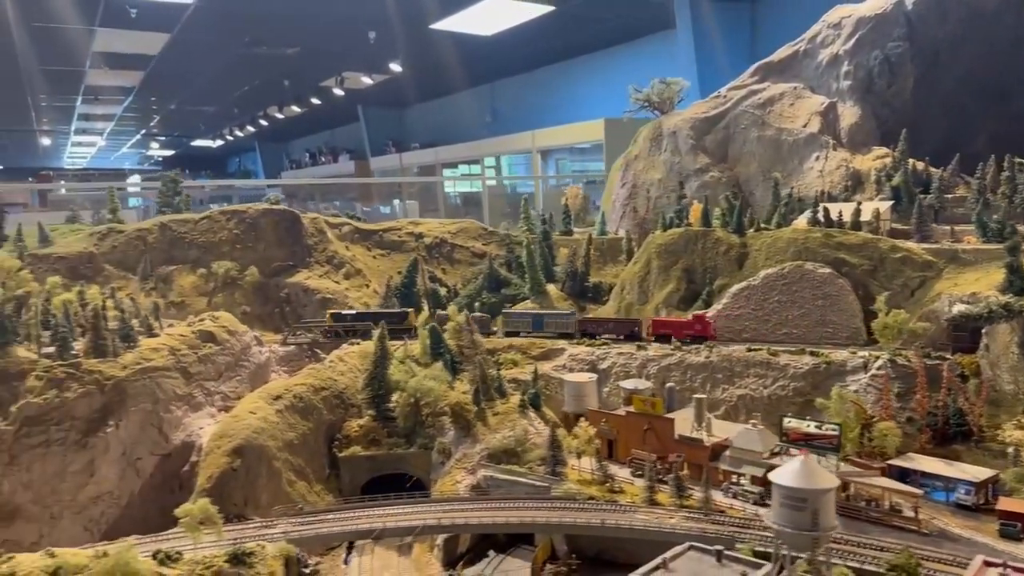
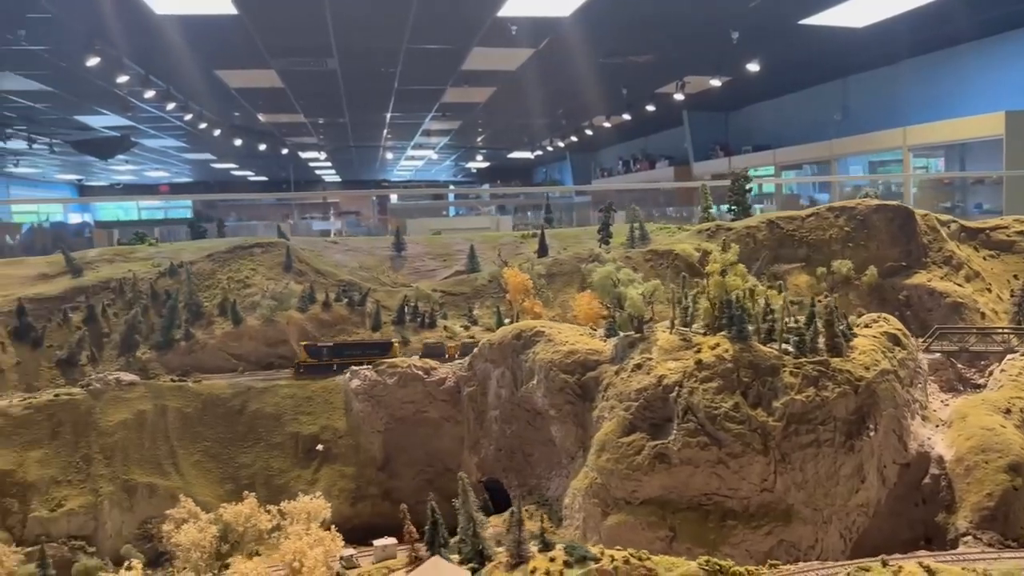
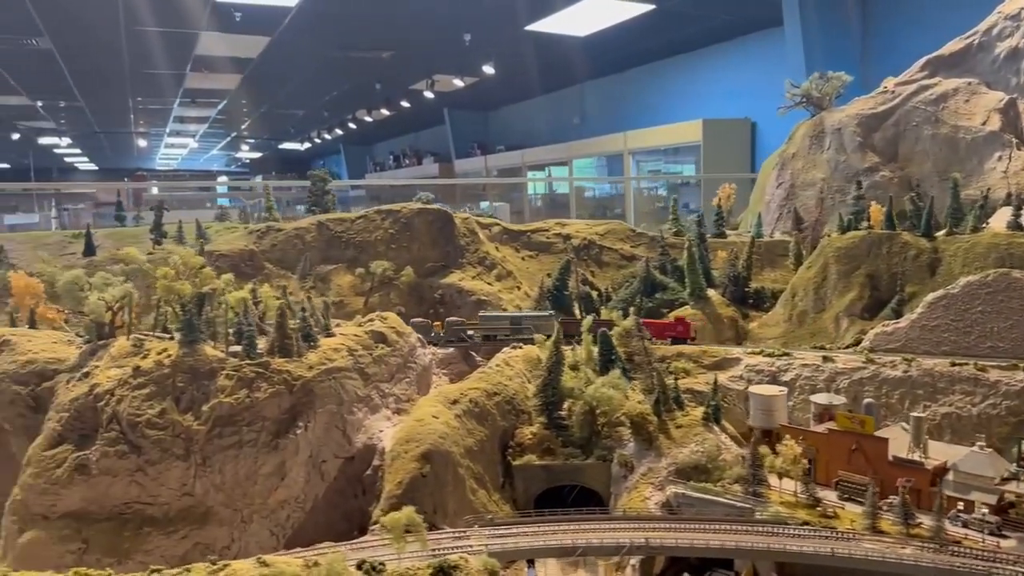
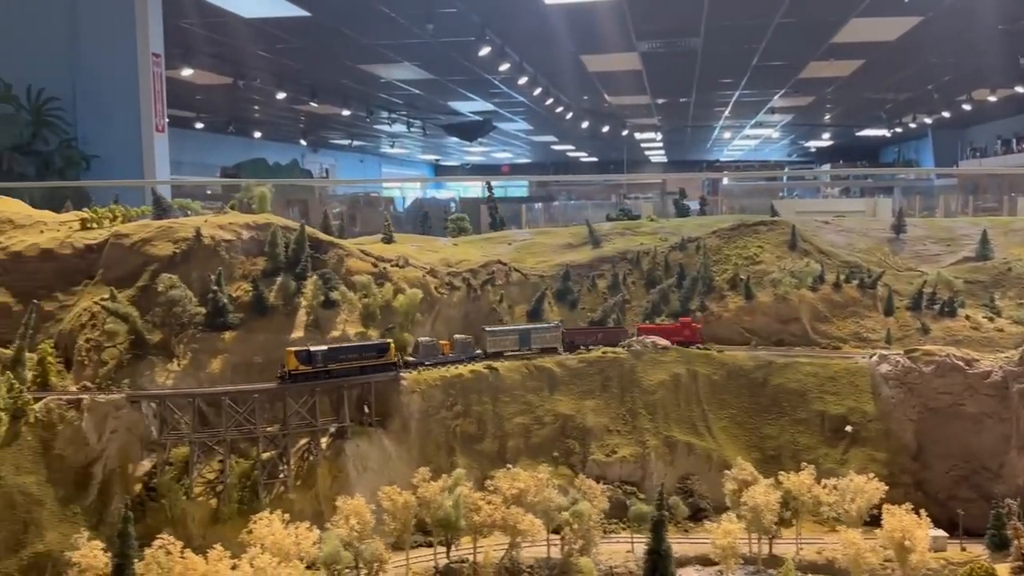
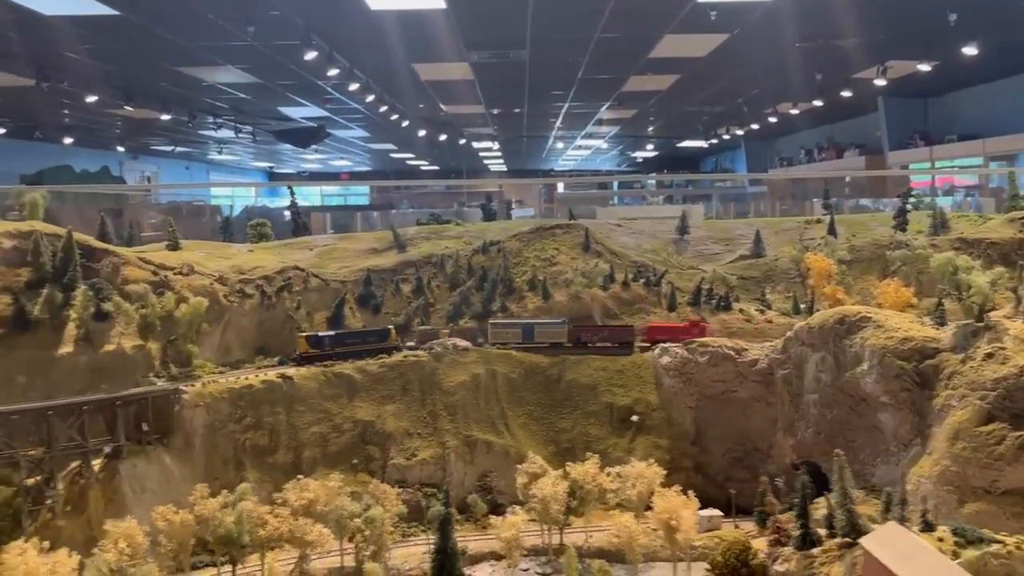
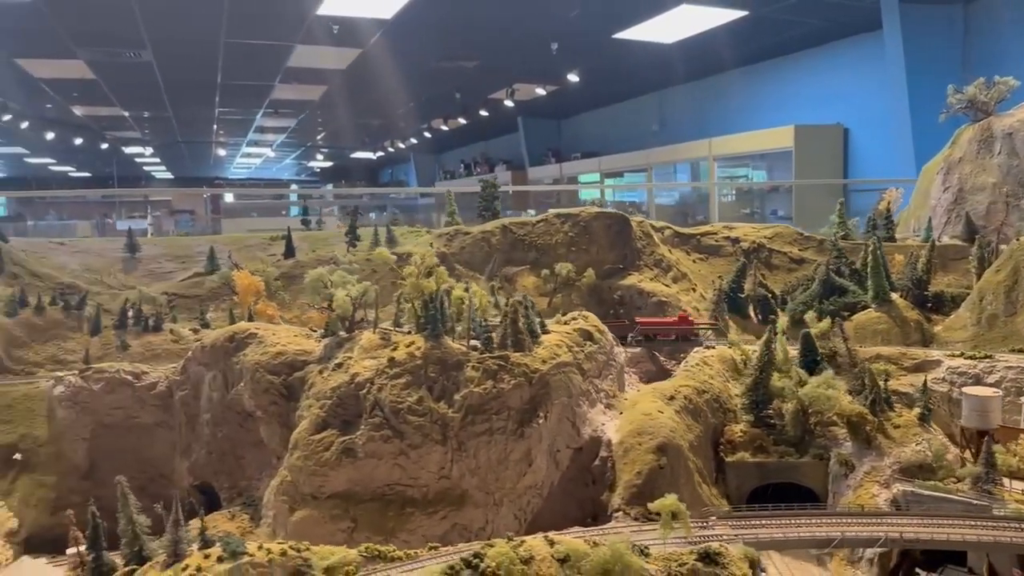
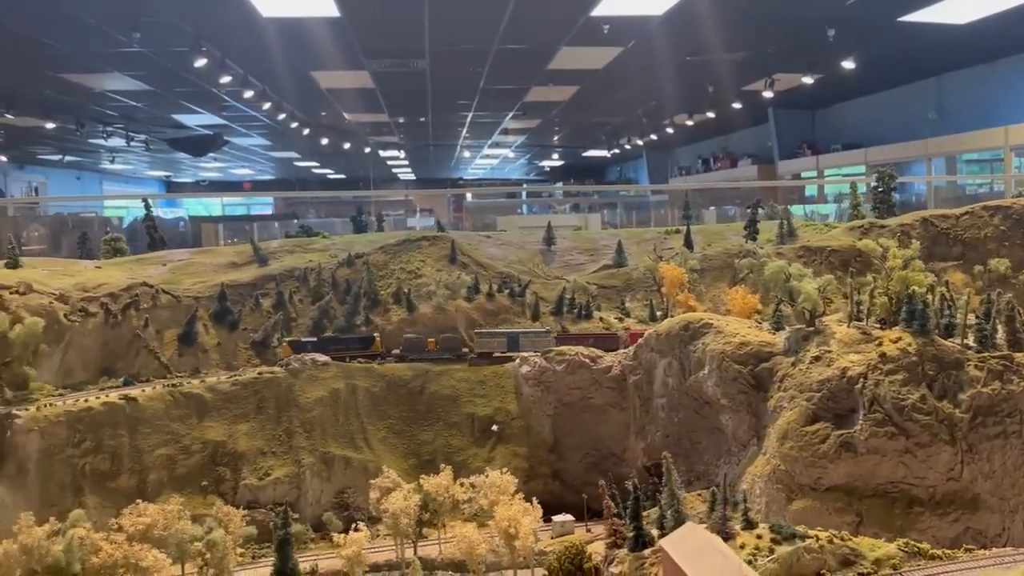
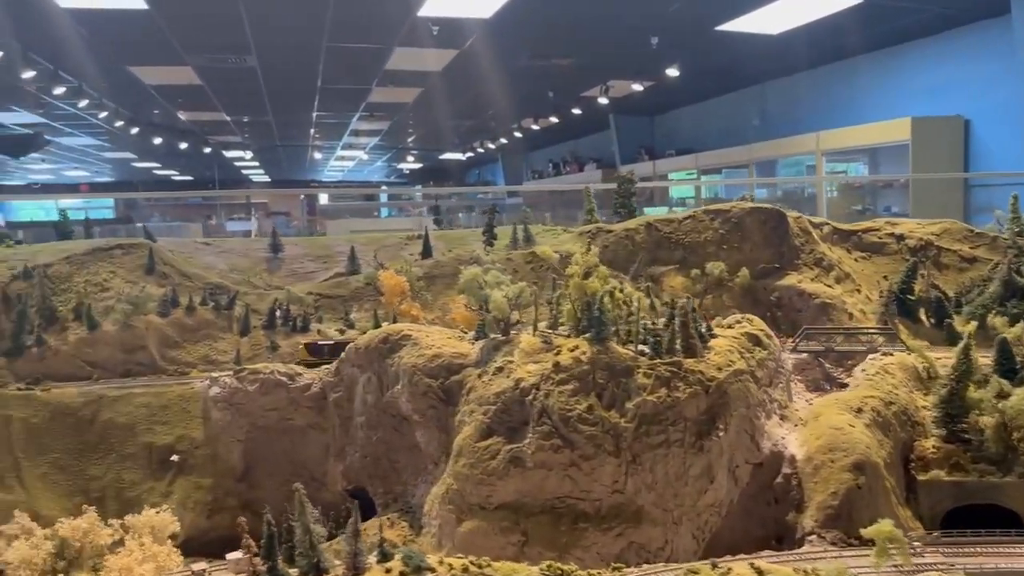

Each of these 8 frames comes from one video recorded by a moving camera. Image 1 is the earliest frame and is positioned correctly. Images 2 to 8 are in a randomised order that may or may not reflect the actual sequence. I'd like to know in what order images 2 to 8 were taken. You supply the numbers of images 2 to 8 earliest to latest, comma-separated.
3, 6, 8, 2, 7, 5, 4
